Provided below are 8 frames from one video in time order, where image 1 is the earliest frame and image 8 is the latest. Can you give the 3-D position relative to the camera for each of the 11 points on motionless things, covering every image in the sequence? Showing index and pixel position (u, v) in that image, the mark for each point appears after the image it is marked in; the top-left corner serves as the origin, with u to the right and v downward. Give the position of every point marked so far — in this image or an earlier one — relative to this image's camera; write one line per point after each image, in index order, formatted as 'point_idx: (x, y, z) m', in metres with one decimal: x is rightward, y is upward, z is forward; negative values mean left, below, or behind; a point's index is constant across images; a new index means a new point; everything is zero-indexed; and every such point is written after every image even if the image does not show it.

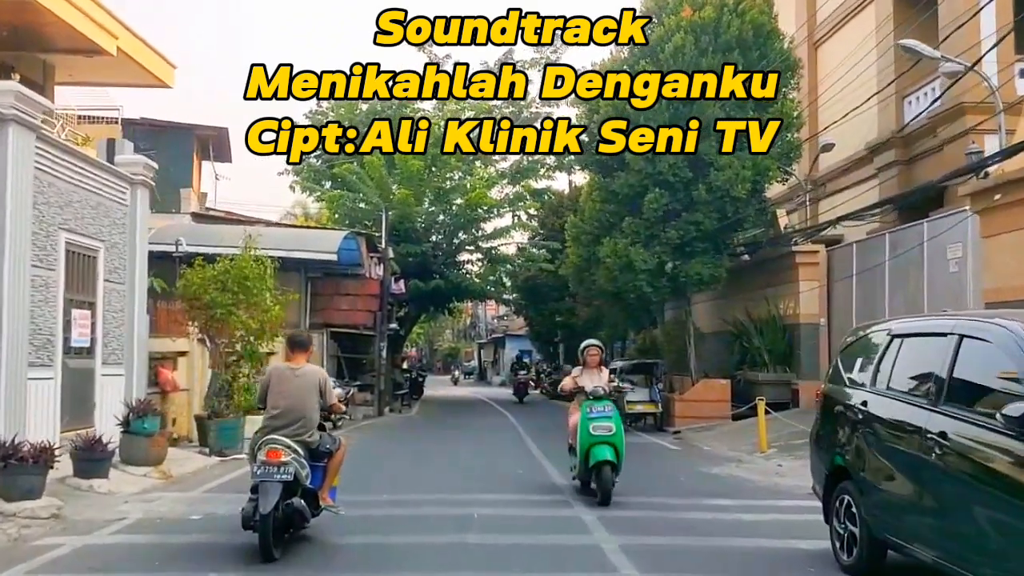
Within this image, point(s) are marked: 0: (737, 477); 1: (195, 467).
0: (+3.4, -2.8, +14.8) m
1: (-4.5, -2.6, +14.1) m
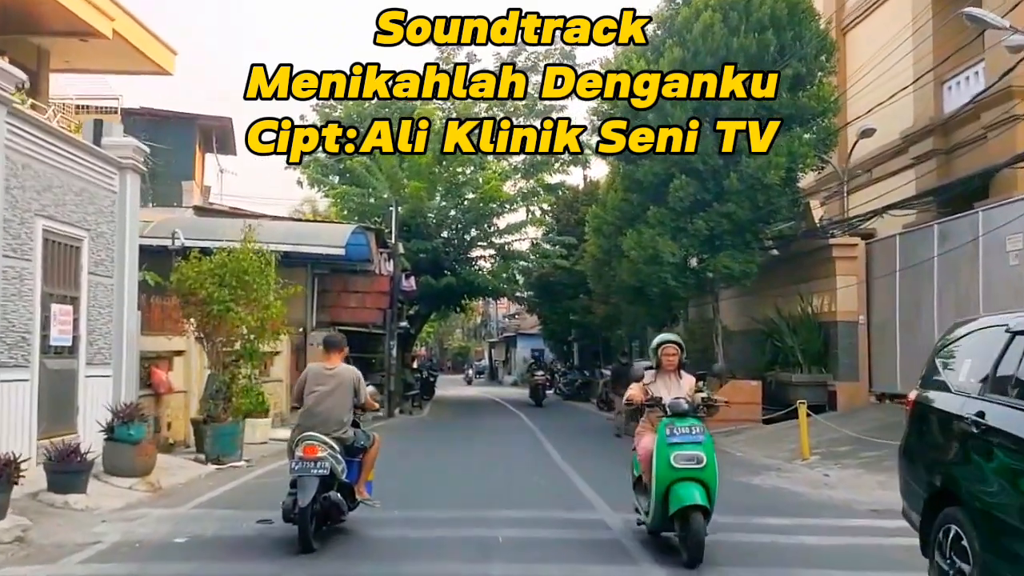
0: (+3.7, -2.7, +13.6) m
1: (-4.2, -2.5, +12.9) m
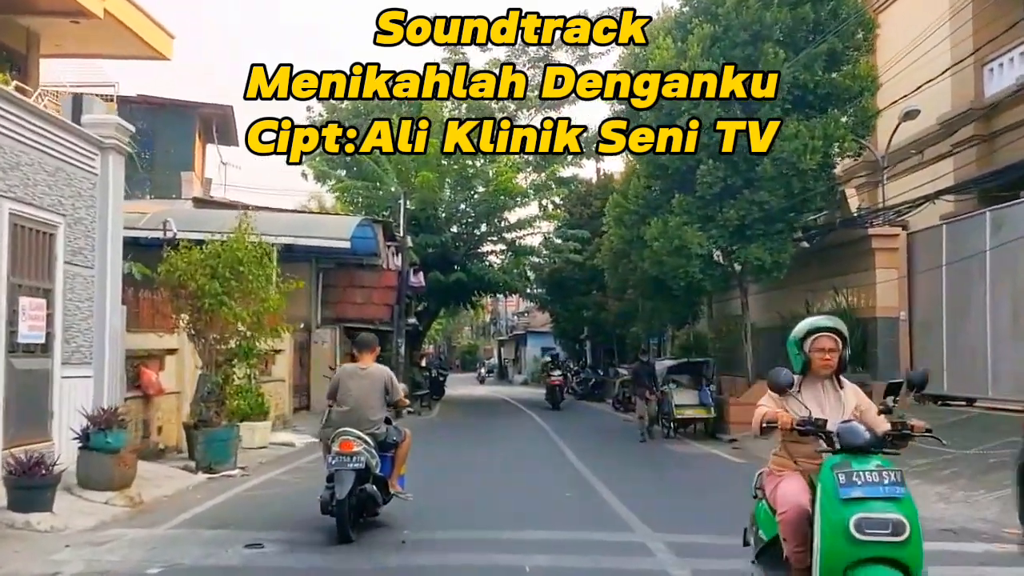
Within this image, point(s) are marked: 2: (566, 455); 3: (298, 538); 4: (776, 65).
0: (+4.0, -2.6, +12.3) m
1: (-4.0, -2.4, +11.7) m
2: (+1.0, -3.0, +17.9) m
3: (-1.9, -2.3, +9.0) m
4: (+4.8, +4.1, +18.0) m
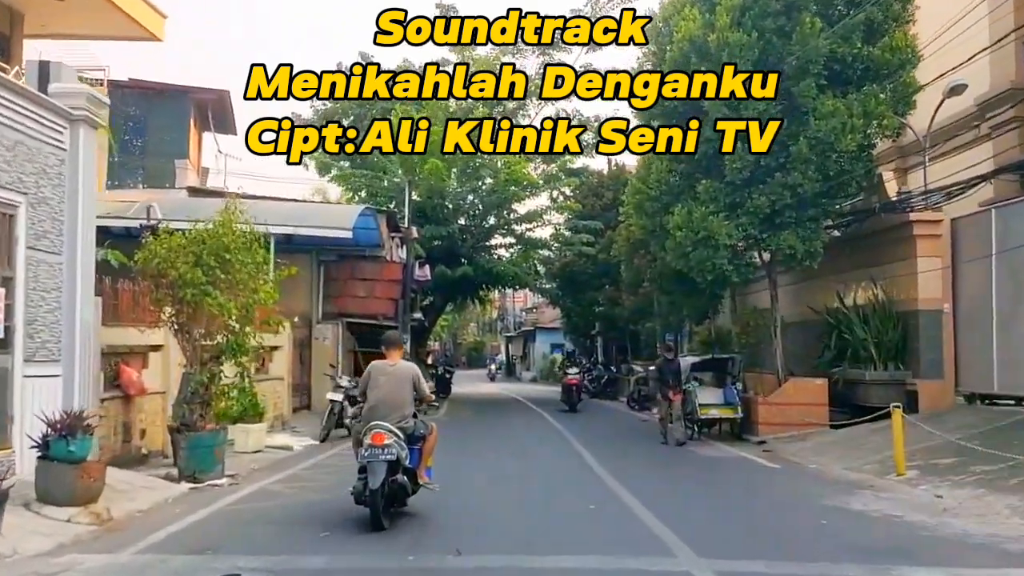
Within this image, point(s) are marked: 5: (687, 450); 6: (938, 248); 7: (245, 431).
0: (+4.2, -2.5, +10.9) m
1: (-3.8, -2.2, +10.4) m
2: (+1.2, -2.9, +16.6) m
3: (-1.8, -2.1, +7.7) m
4: (+5.0, +4.2, +16.6) m
5: (+3.0, -2.8, +17.2) m
6: (+7.5, +0.7, +17.4) m
7: (-4.3, -2.3, +16.0) m
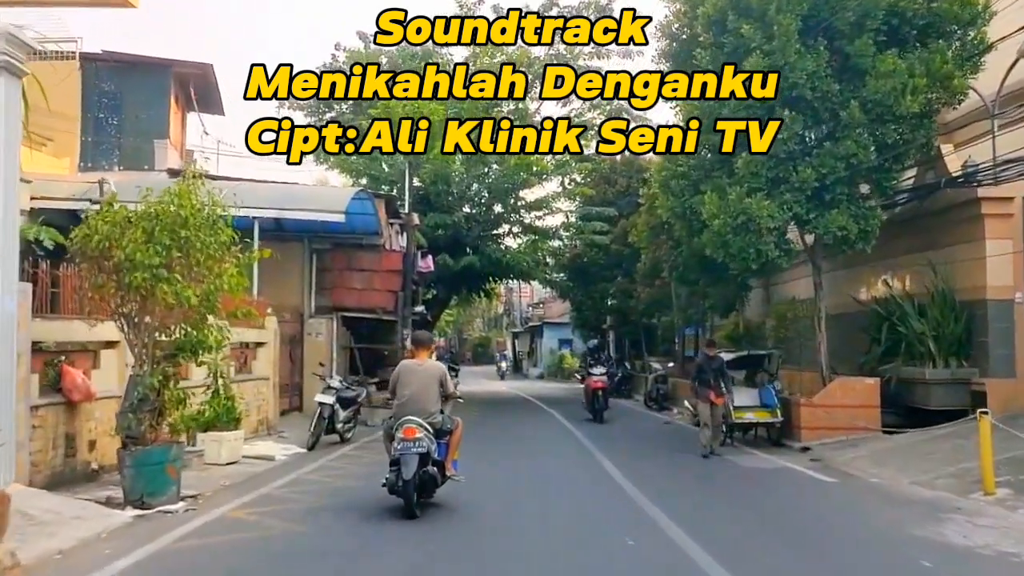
0: (+4.3, -2.3, +8.8) m
1: (-3.6, -2.1, +8.3) m
2: (+1.4, -2.7, +14.5) m
3: (-1.6, -2.0, +5.6) m
4: (+5.2, +4.4, +14.5) m
5: (+3.2, -2.6, +15.1) m
6: (+7.7, +0.9, +15.3) m
7: (-4.1, -2.1, +13.9) m
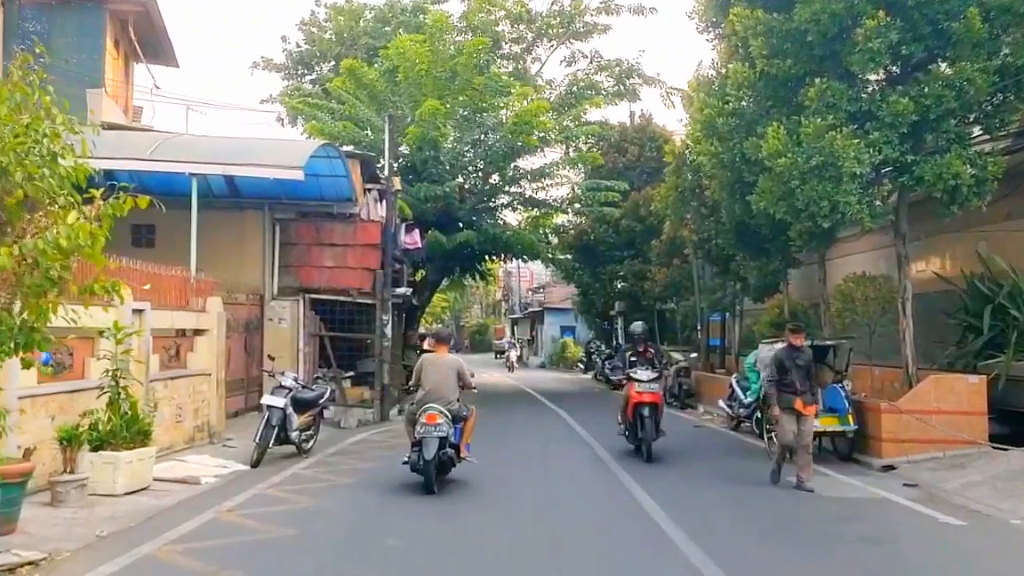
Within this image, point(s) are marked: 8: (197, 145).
0: (+4.3, -2.0, +5.2) m
1: (-3.6, -1.8, +4.6) m
2: (+1.4, -2.3, +10.9) m
3: (-1.6, -1.8, +1.9) m
4: (+5.2, +4.8, +10.7) m
5: (+3.2, -2.3, +11.4) m
6: (+7.7, +1.3, +11.6) m
7: (-4.1, -1.8, +10.3) m
8: (-5.2, +2.4, +16.5) m
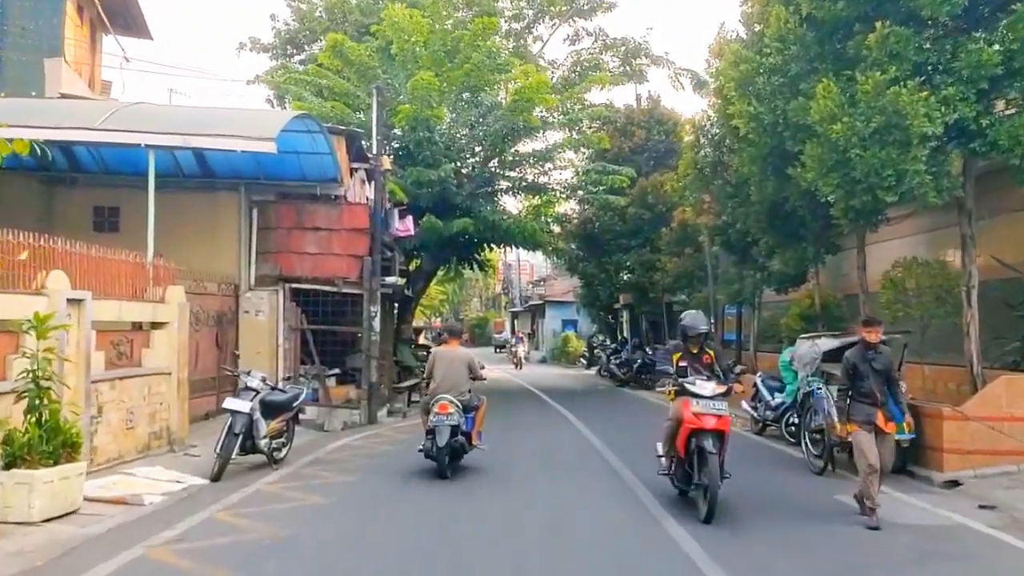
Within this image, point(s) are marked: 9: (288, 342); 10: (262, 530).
0: (+4.3, -1.9, +3.4) m
1: (-3.6, -1.7, +2.8) m
2: (+1.4, -2.2, +9.0) m
3: (-1.6, -1.7, +0.1) m
4: (+5.2, +4.9, +8.9) m
5: (+3.2, -2.1, +9.6) m
6: (+7.7, +1.4, +9.7) m
7: (-4.1, -1.7, +8.5) m
8: (-5.2, +2.5, +14.6) m
9: (-4.2, -1.0, +18.3) m
10: (-2.2, -2.2, +9.0) m
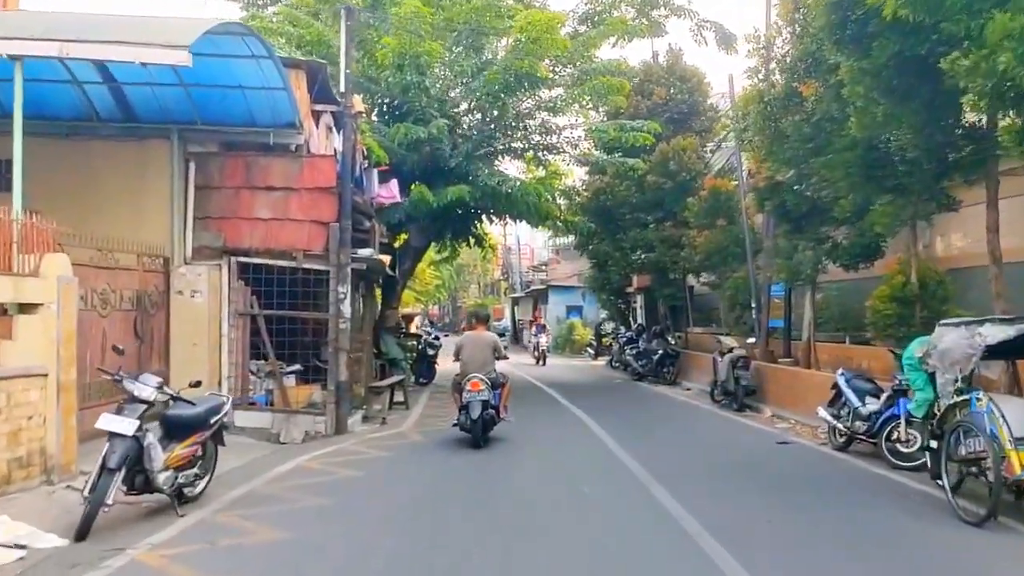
0: (+4.5, -1.7, -0.4) m
1: (-3.5, -1.6, -1.0) m
2: (+1.5, -1.9, +5.3) m
3: (-1.5, -1.5, -3.7) m
4: (+5.3, +5.2, +5.0) m
5: (+3.3, -1.9, +5.8) m
6: (+7.8, +1.7, +5.9) m
7: (-4.0, -1.4, +4.6) m
8: (-5.1, +2.9, +10.8) m
9: (-4.1, -0.6, +14.5) m
10: (-2.1, -1.9, +5.2) m
